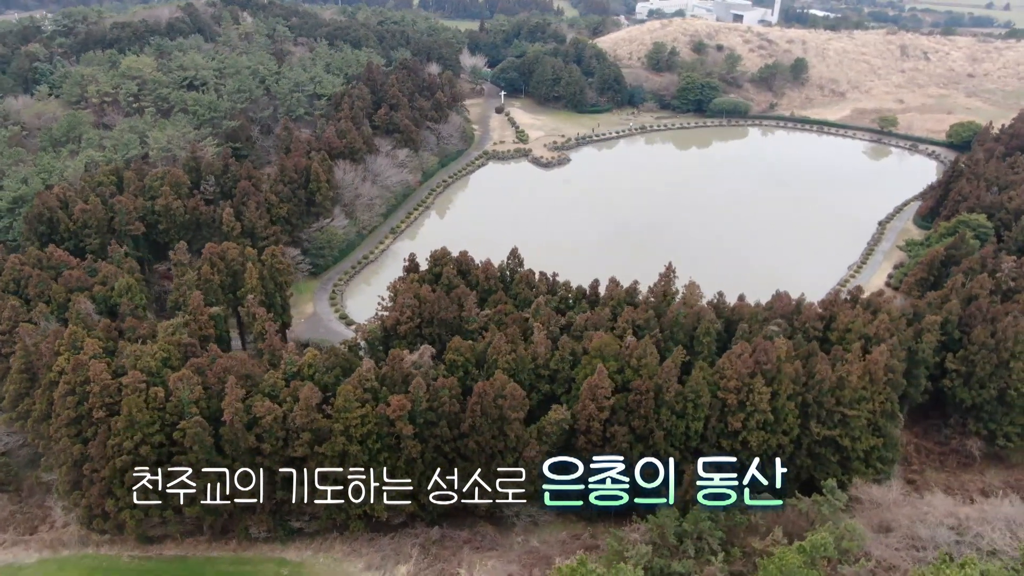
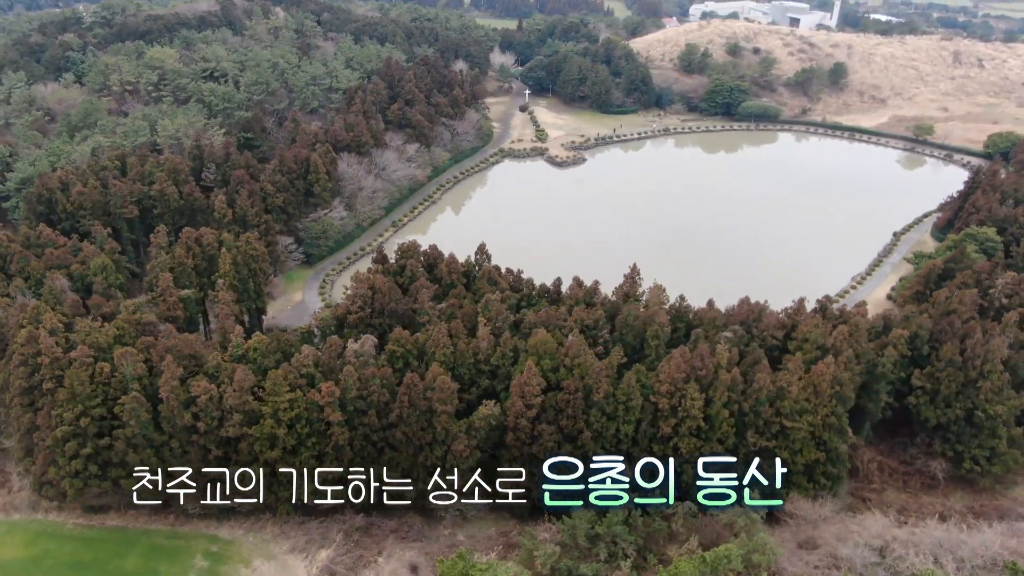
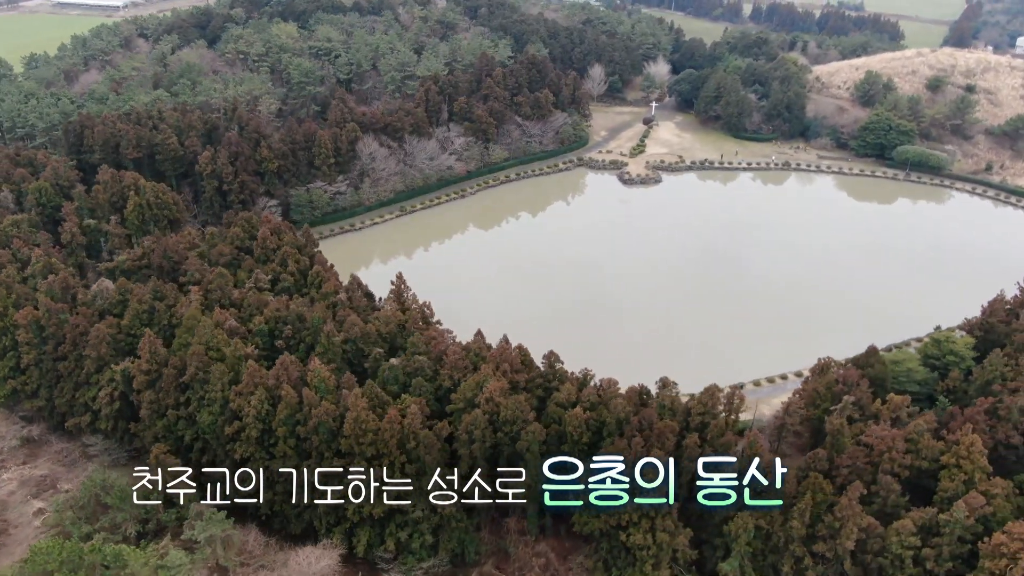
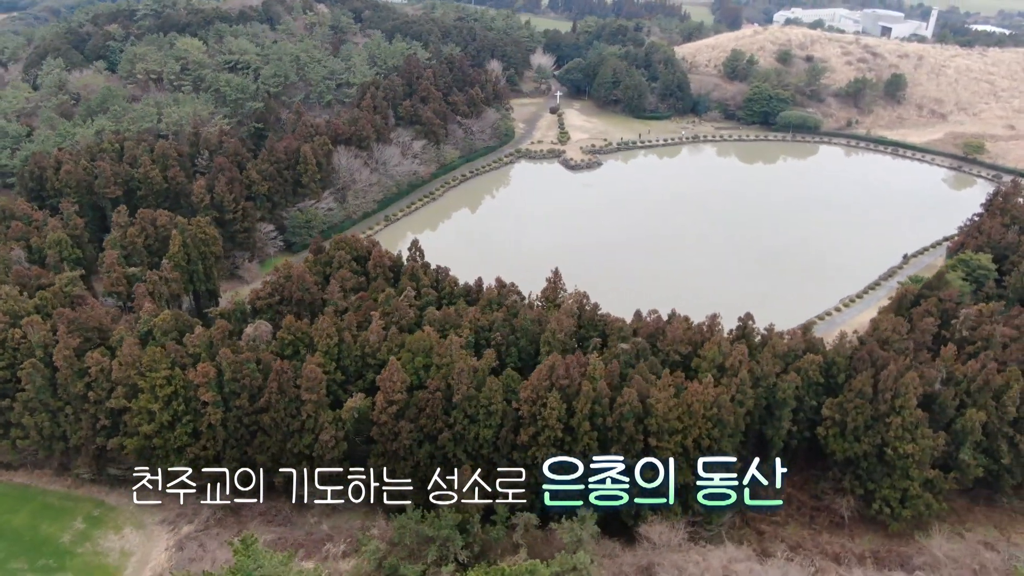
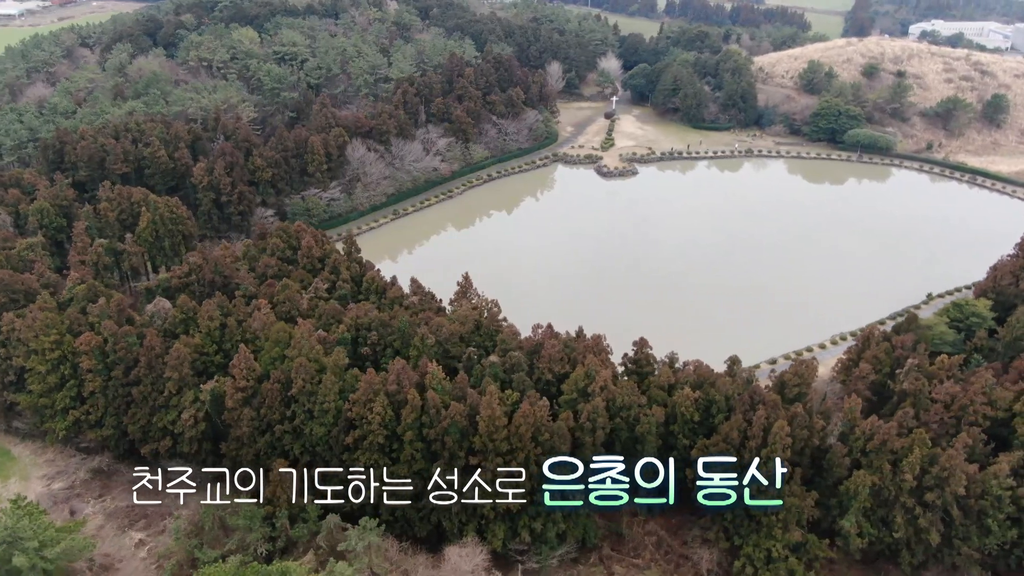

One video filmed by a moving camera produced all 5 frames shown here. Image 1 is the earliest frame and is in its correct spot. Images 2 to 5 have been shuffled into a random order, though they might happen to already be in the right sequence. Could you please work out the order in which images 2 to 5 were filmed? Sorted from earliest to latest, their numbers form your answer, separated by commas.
2, 4, 5, 3
